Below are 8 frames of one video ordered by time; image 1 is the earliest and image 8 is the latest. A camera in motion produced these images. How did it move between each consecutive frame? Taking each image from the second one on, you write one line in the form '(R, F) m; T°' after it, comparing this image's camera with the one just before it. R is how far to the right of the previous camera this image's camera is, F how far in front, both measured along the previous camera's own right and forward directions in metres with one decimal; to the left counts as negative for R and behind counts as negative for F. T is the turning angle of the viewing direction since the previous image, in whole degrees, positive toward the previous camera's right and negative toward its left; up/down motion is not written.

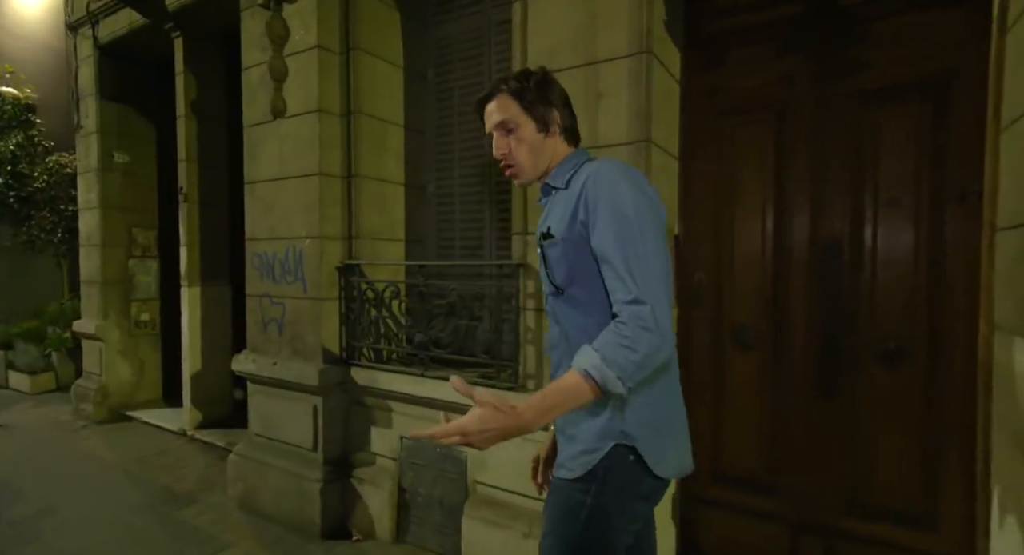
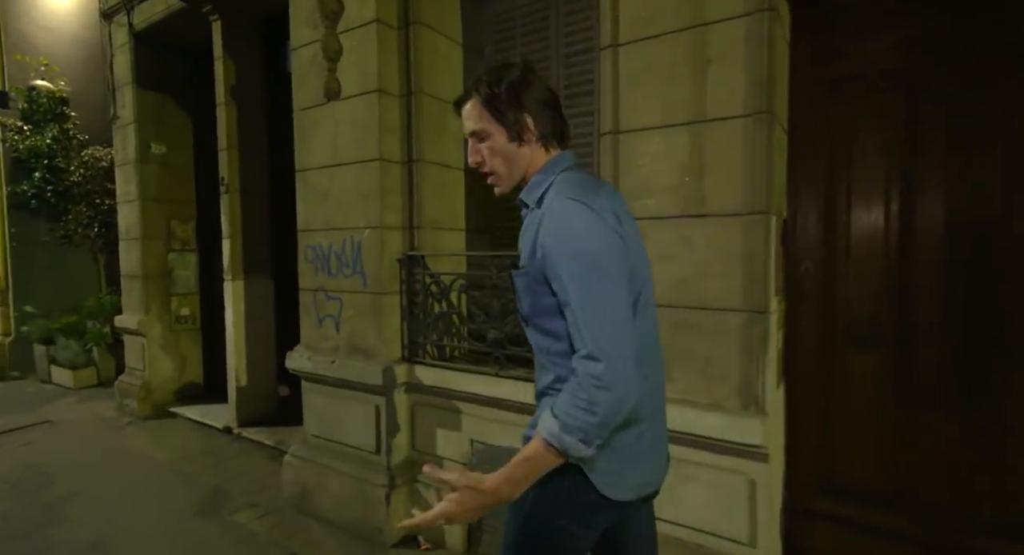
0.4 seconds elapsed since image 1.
(-0.4, +0.3) m; -2°
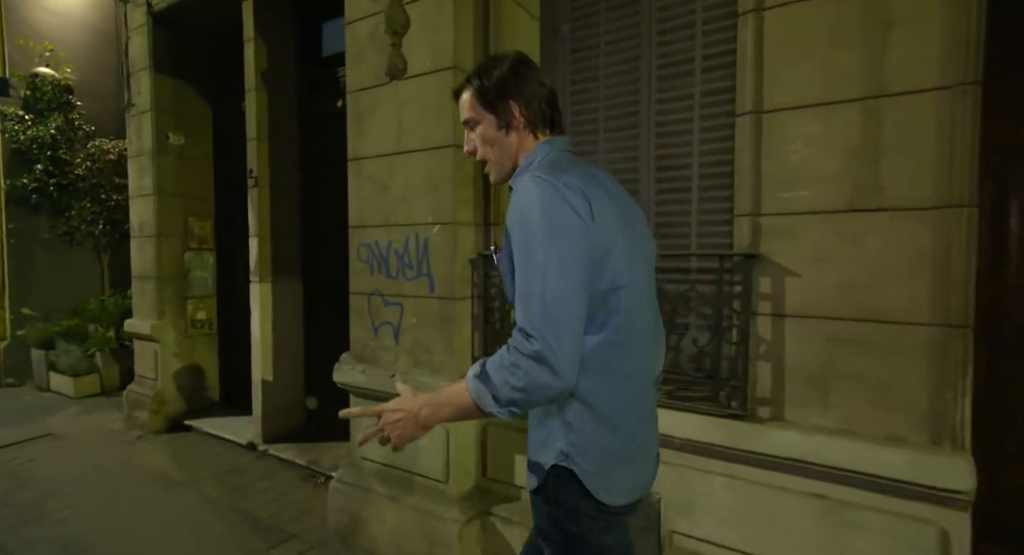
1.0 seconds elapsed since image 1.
(-0.5, +0.4) m; +1°
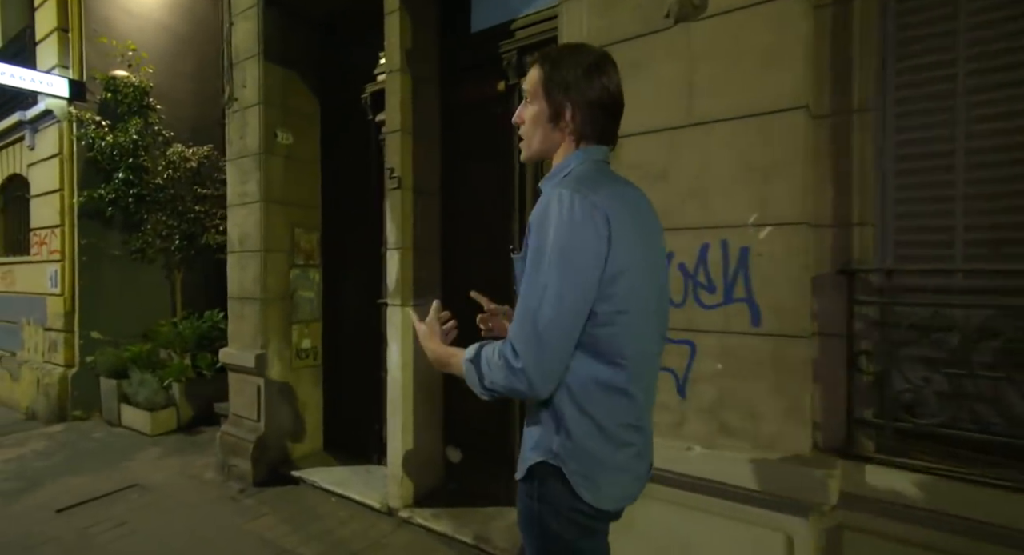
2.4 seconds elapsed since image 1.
(-1.3, +1.0) m; -2°
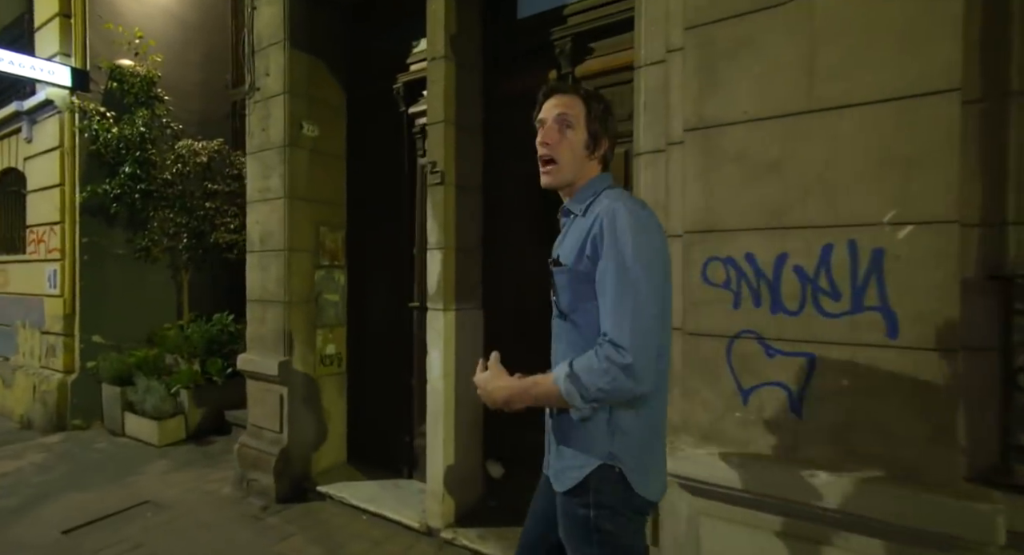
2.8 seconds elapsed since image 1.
(-0.4, +0.3) m; +1°
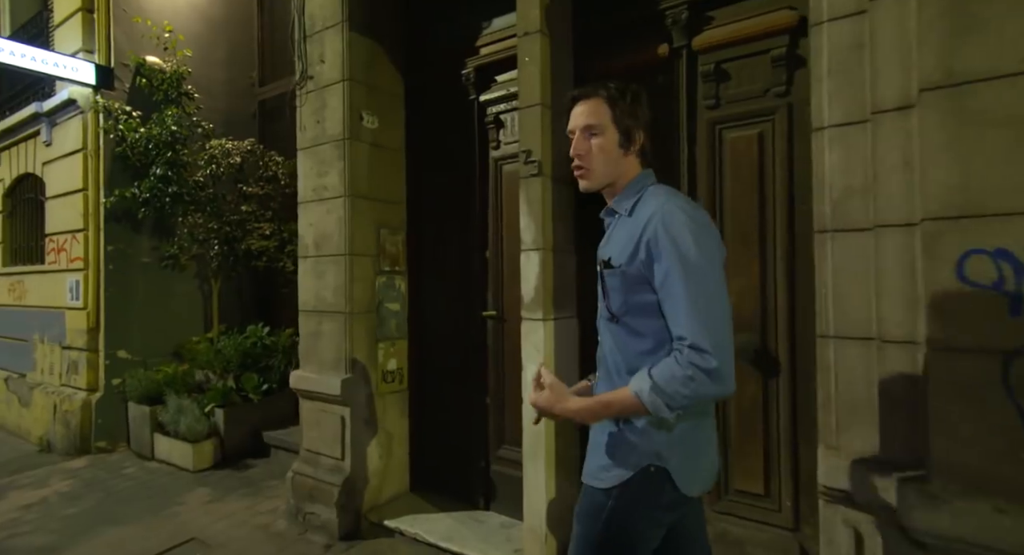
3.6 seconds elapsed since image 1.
(-0.6, +0.5) m; 0°
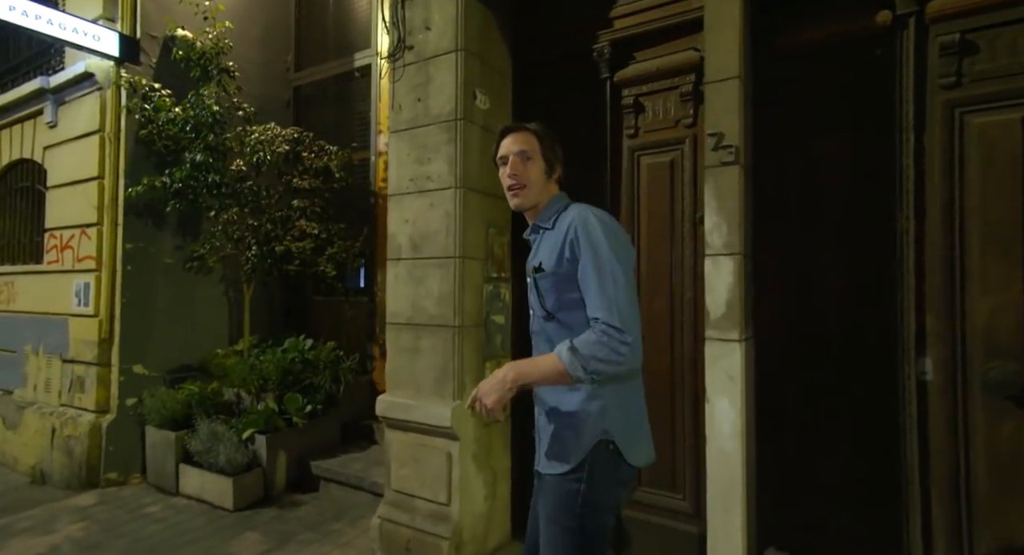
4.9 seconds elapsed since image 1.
(-1.1, +0.7) m; +3°
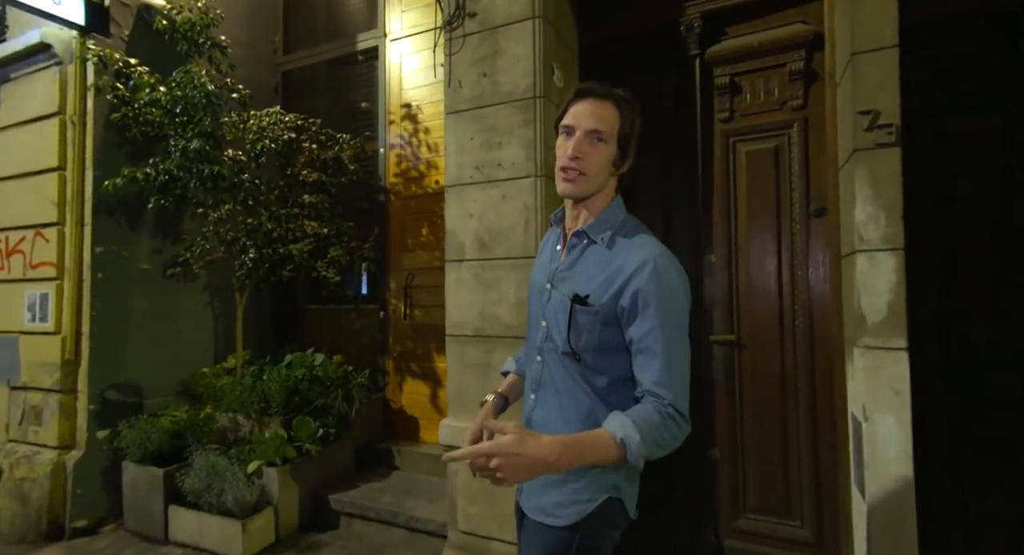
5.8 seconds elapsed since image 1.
(-0.8, +0.5) m; +6°
